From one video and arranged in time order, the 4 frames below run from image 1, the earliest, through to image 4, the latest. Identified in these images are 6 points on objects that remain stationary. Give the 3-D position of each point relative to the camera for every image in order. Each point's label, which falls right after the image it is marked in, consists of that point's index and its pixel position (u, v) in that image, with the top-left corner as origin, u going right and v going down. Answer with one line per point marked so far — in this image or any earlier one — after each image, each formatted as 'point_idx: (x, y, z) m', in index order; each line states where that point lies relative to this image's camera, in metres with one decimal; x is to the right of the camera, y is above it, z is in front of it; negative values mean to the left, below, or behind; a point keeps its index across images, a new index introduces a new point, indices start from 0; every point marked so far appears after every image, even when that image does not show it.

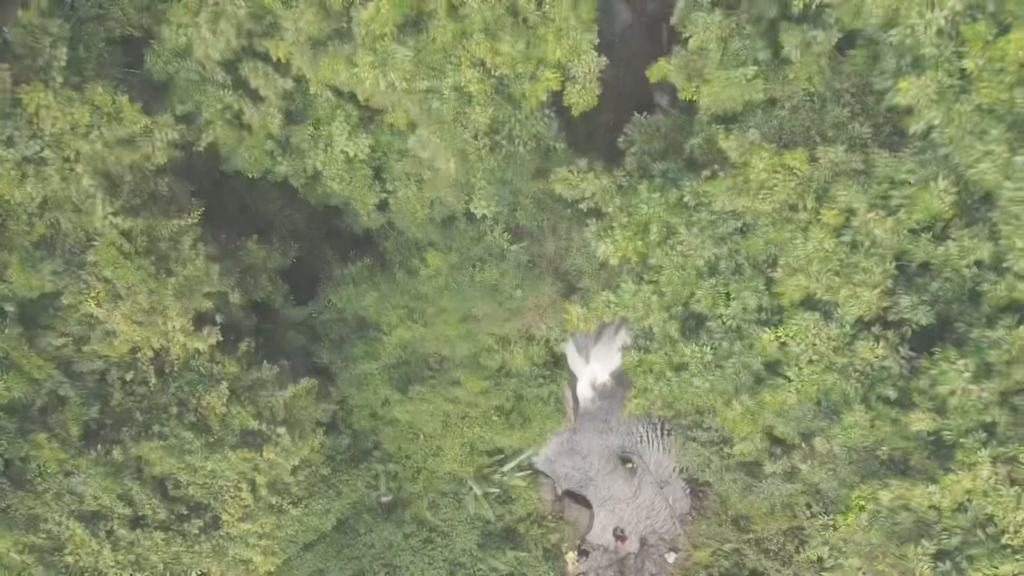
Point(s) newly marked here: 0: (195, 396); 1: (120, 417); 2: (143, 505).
0: (-3.4, -1.1, +7.2) m
1: (-3.9, -1.3, +6.8) m
2: (-3.7, -2.1, +6.7) m
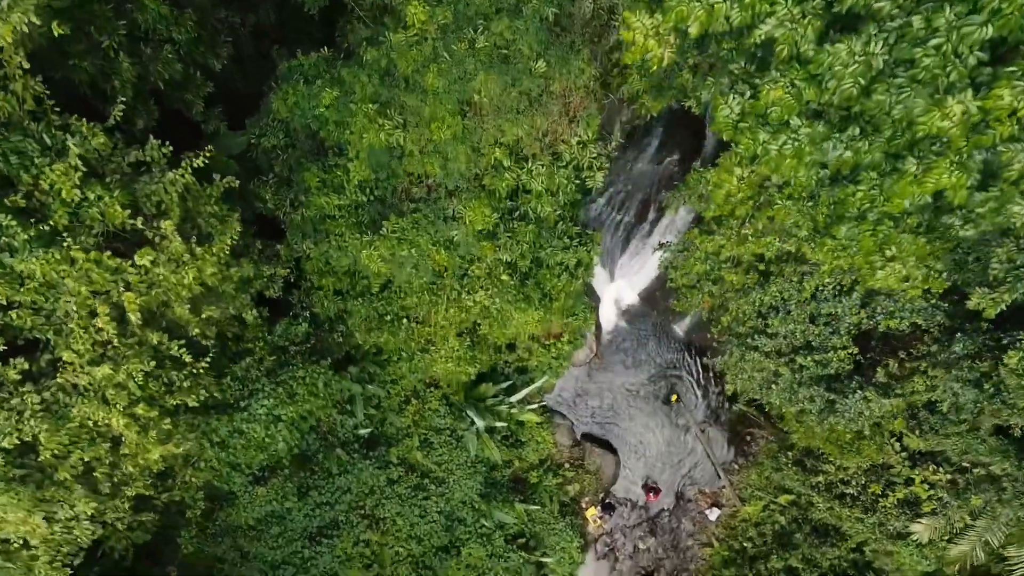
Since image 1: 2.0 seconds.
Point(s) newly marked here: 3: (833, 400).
0: (-3.3, +0.8, +4.7) m
1: (-3.8, +0.6, +4.2) m
2: (-3.5, -0.3, +4.1) m
3: (+4.3, -1.5, +9.0) m
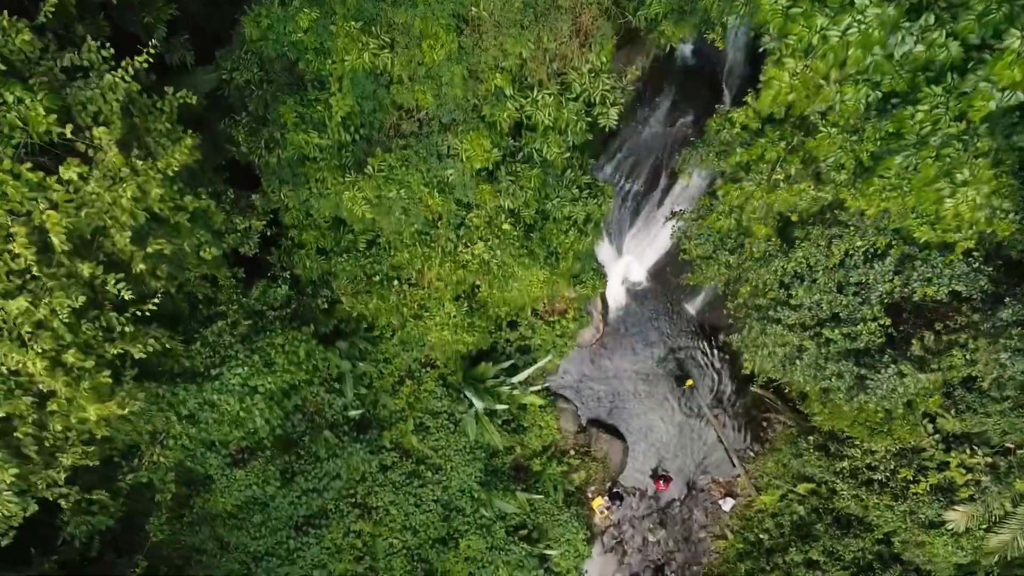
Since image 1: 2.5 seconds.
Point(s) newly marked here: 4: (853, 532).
0: (-3.2, +1.2, +3.9) m
1: (-3.8, +1.0, +3.5) m
2: (-3.5, +0.1, +3.4) m
3: (+4.3, -1.1, +8.3) m
4: (+5.0, -3.6, +10.0) m
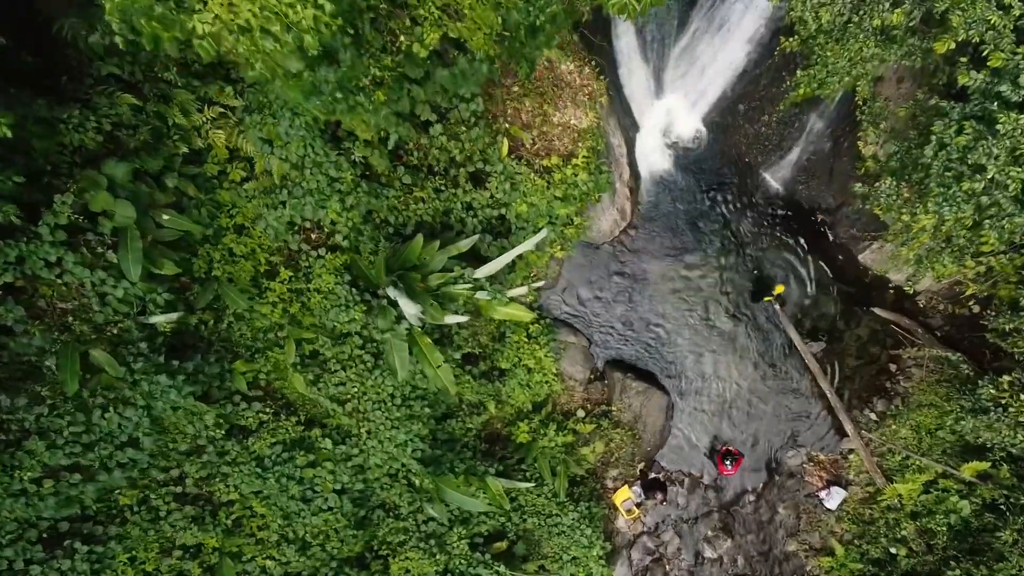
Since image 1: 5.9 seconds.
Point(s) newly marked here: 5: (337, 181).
0: (-3.6, +2.7, -0.6) m
1: (-4.1, +2.5, -1.1) m
2: (-3.8, +1.7, -1.1) m
3: (+4.0, +0.5, +3.8) m
4: (+4.7, -2.1, +5.5) m
5: (-1.3, +0.8, +5.2) m
